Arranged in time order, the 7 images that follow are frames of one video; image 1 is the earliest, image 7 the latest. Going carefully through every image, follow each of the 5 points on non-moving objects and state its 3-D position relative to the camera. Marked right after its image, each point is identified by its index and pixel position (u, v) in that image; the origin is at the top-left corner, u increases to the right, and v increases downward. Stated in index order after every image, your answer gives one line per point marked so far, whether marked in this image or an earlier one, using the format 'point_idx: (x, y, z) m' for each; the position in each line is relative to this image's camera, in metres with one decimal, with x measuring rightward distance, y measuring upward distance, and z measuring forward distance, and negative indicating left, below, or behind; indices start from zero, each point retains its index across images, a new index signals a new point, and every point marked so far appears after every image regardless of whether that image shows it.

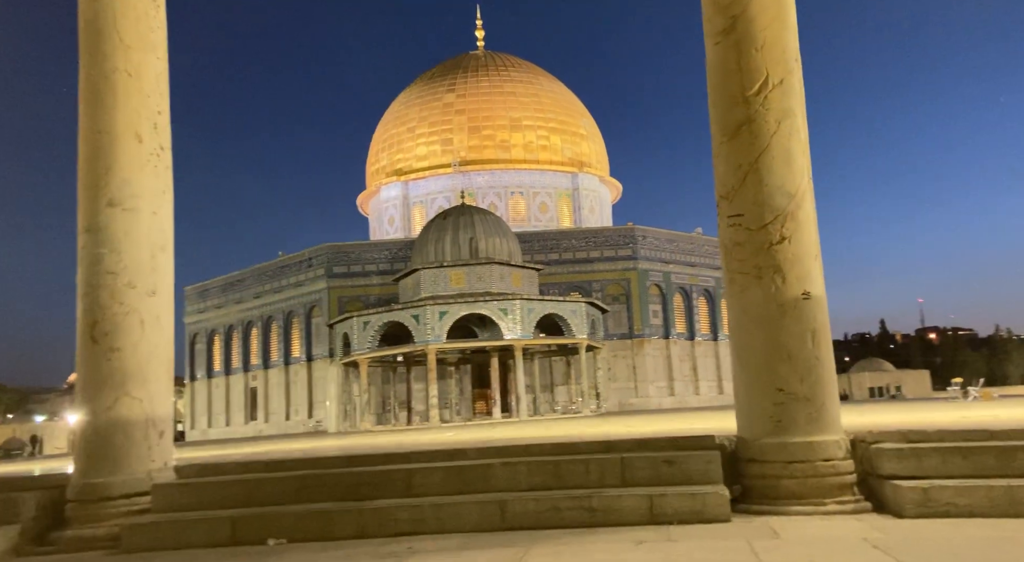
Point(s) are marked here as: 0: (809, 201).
0: (+1.1, +0.3, +3.0) m
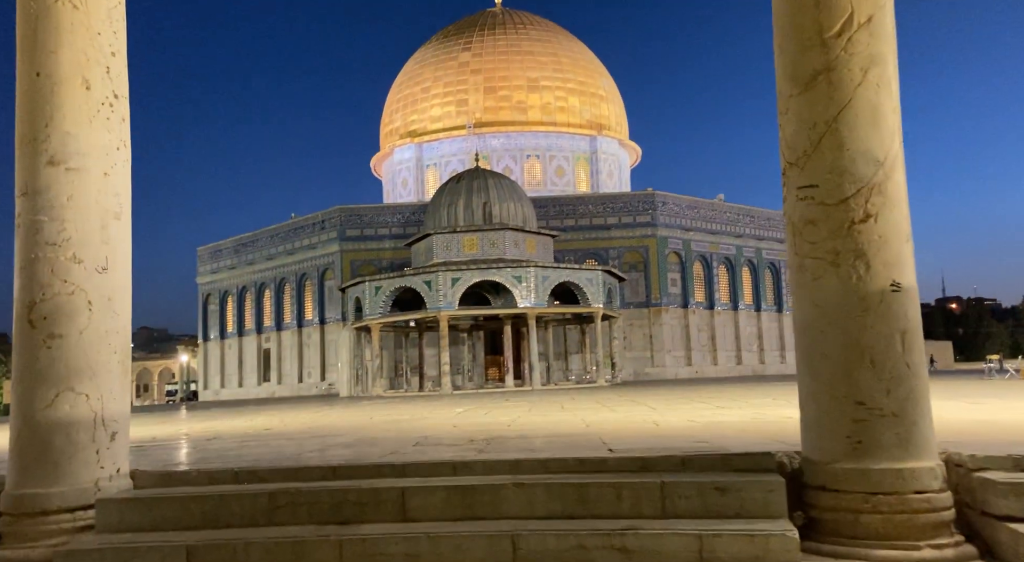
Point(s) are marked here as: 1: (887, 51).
0: (+1.2, +0.3, +2.4) m
1: (+1.1, +0.7, +2.4) m
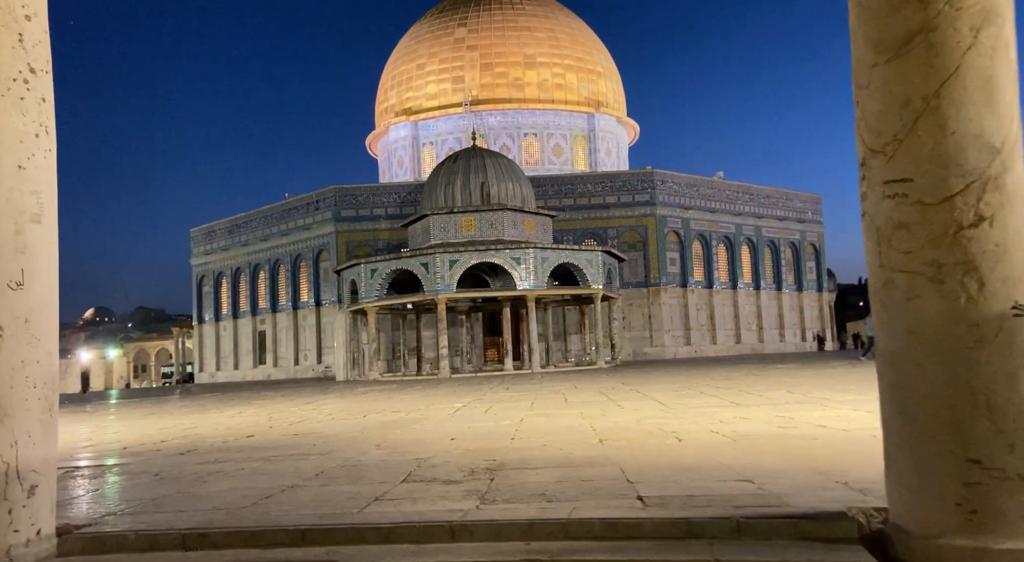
0: (+1.2, +0.3, +1.9) m
1: (+1.2, +0.7, +1.9) m
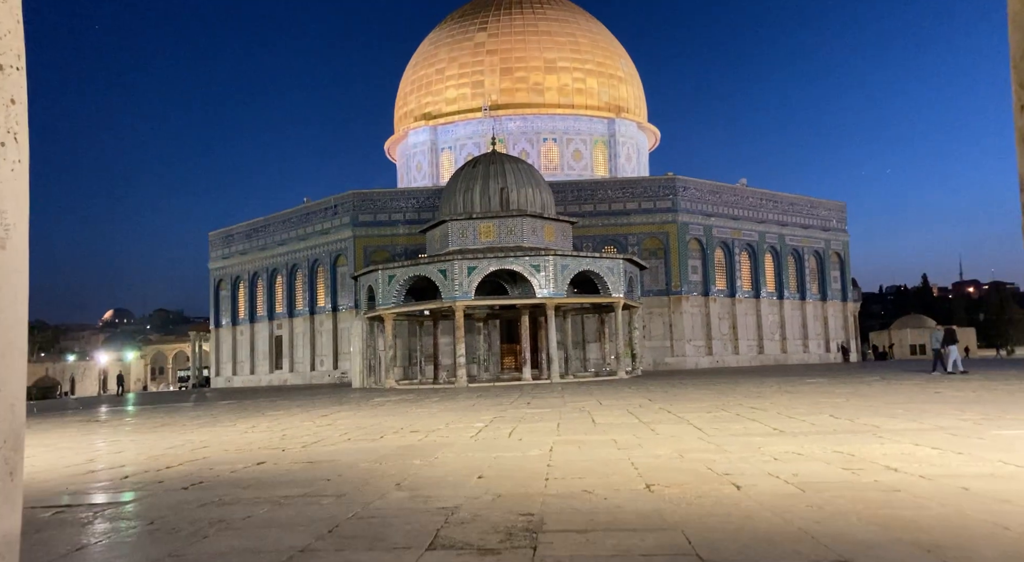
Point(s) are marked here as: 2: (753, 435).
0: (+1.3, +0.2, +1.4) m
1: (+1.3, +0.5, +1.5) m
2: (+1.9, -1.2, +6.2) m
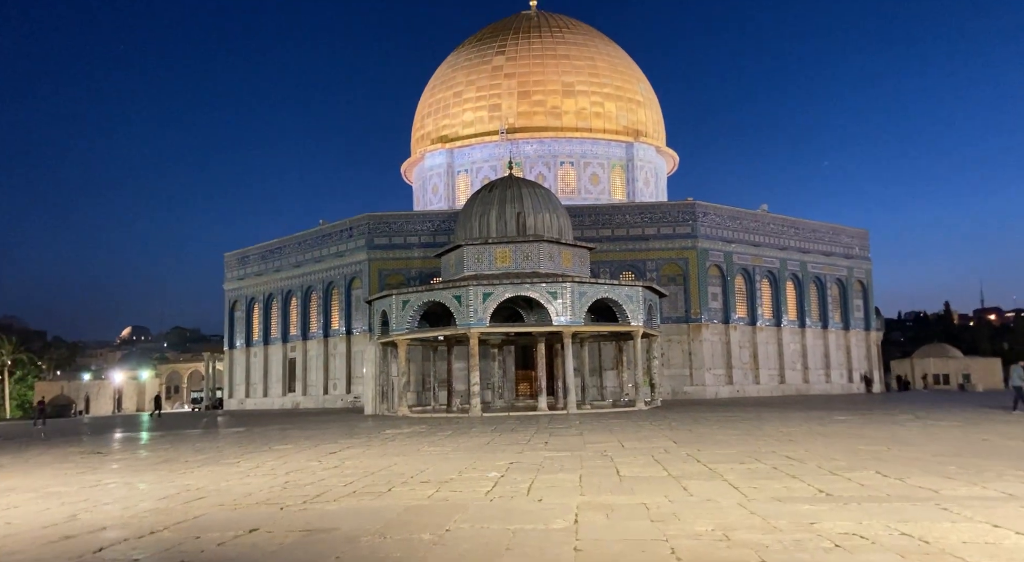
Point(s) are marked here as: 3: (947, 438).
0: (+1.4, 0.0, +0.9) m
1: (+1.4, +0.3, +0.9) m
2: (+2.0, -1.5, +5.6) m
3: (+6.1, -2.2, +11.3) m
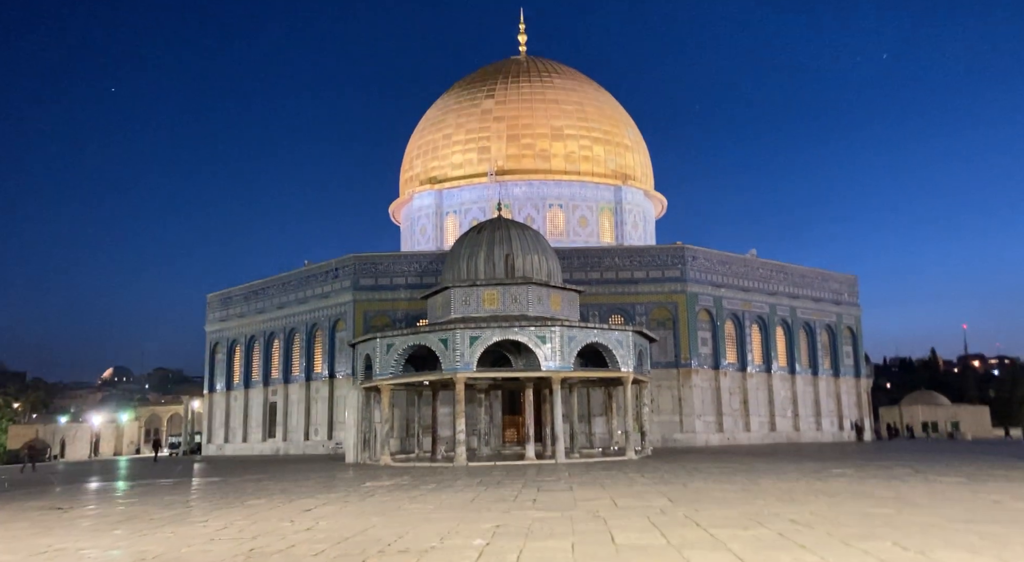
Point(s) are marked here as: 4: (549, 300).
0: (+1.4, -0.1, +0.4) m
1: (+1.4, +0.2, +0.4) m
2: (+1.9, -1.9, +5.0) m
3: (+5.9, -2.9, +10.8) m
4: (+0.9, -0.5, +19.3) m
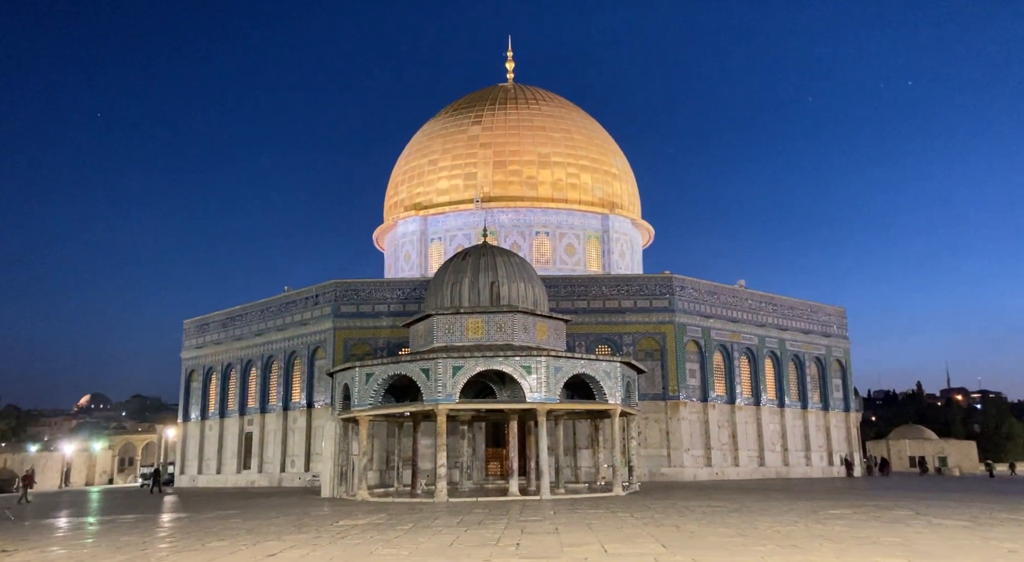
0: (+1.4, -0.1, -0.4) m
1: (+1.4, +0.2, -0.3) m
2: (+1.8, -2.0, +4.3) m
3: (+5.7, -3.3, +10.0) m
4: (+0.6, -1.2, +18.6) m
